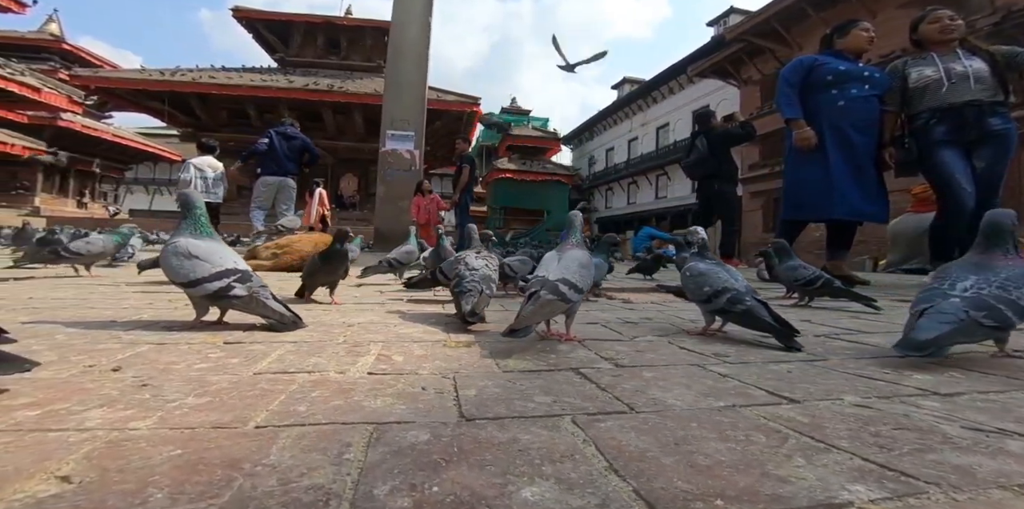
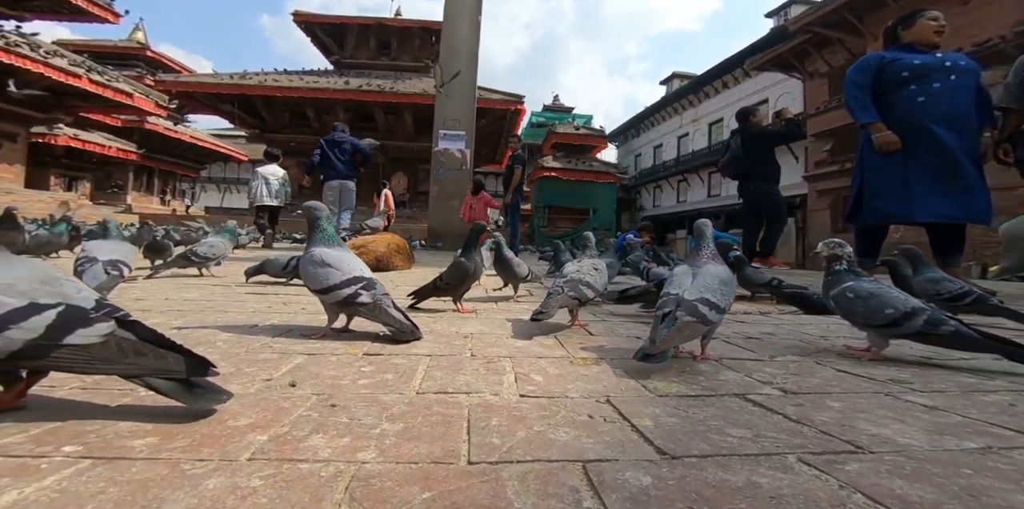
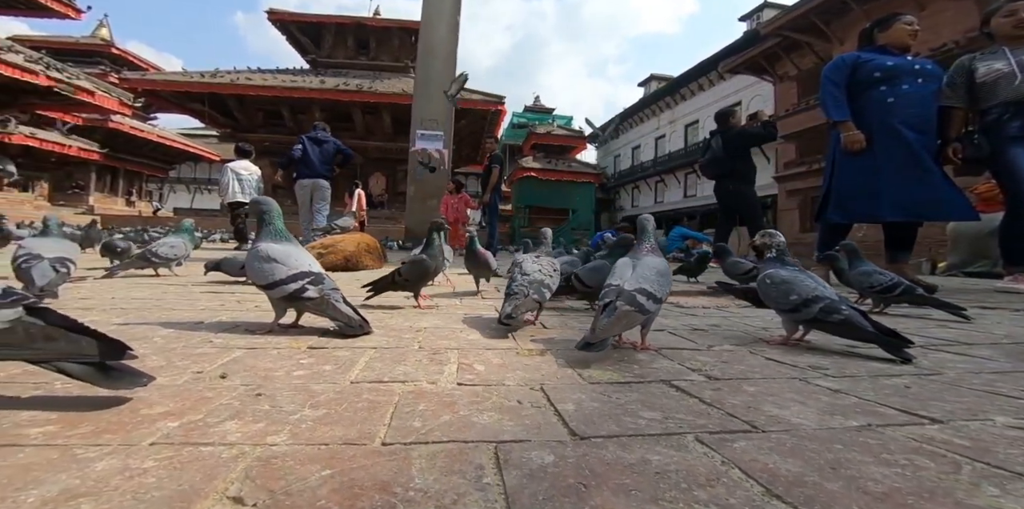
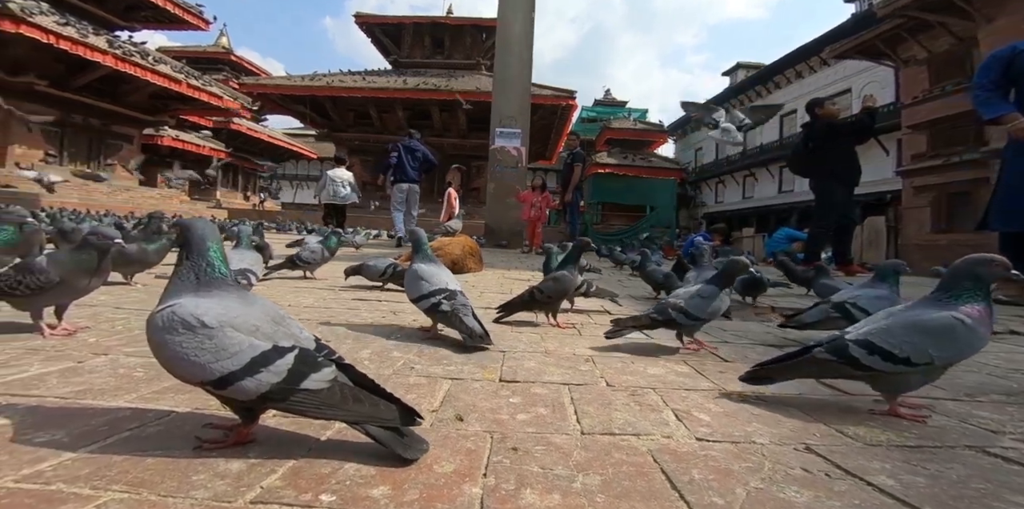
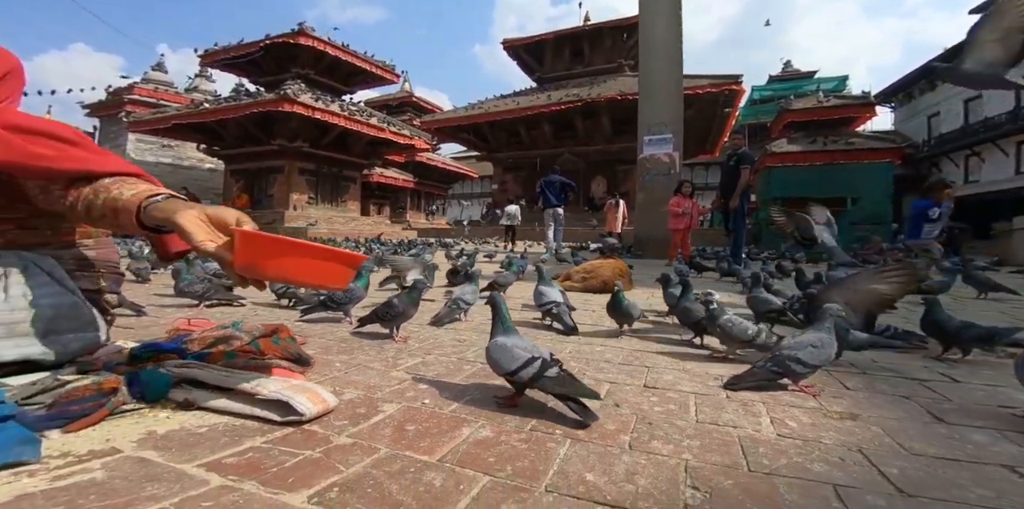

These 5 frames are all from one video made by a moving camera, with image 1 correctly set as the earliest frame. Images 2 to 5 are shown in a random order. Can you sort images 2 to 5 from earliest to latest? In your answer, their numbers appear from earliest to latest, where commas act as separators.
3, 2, 4, 5
